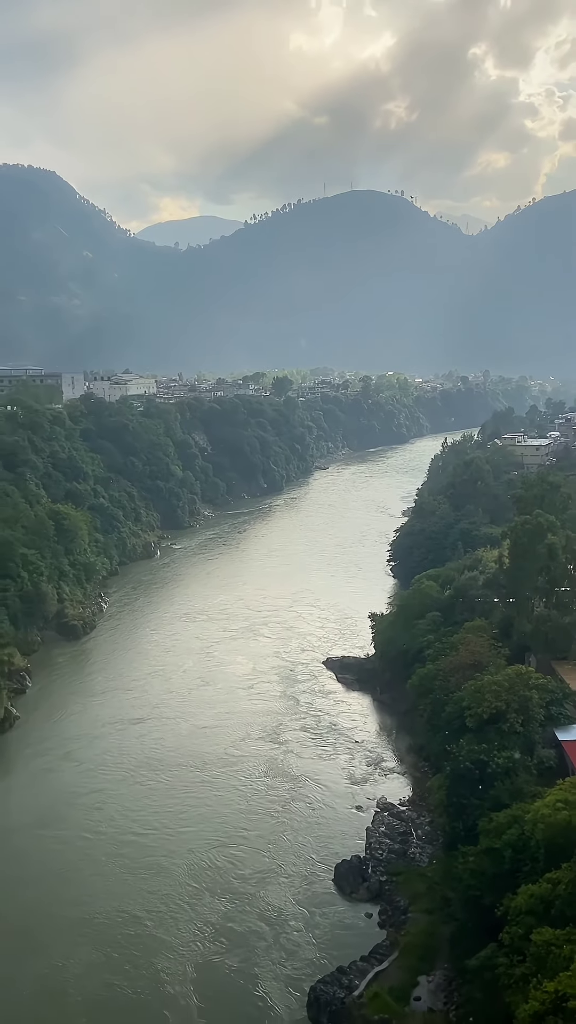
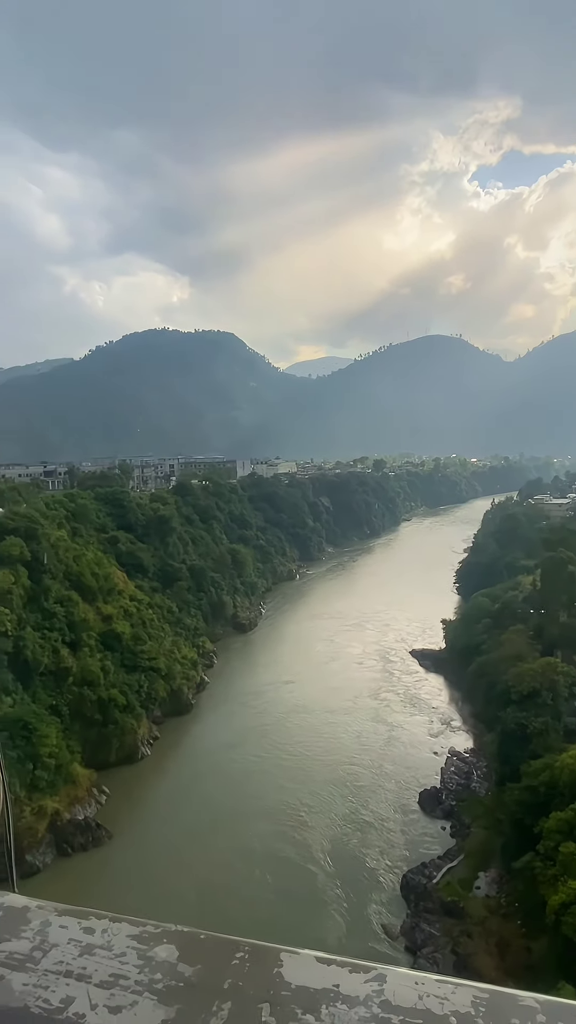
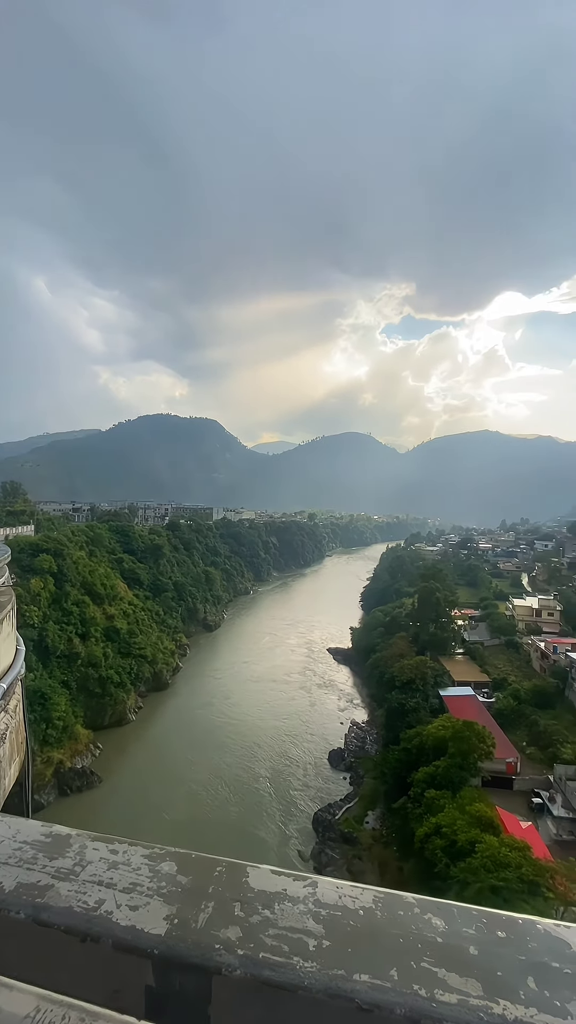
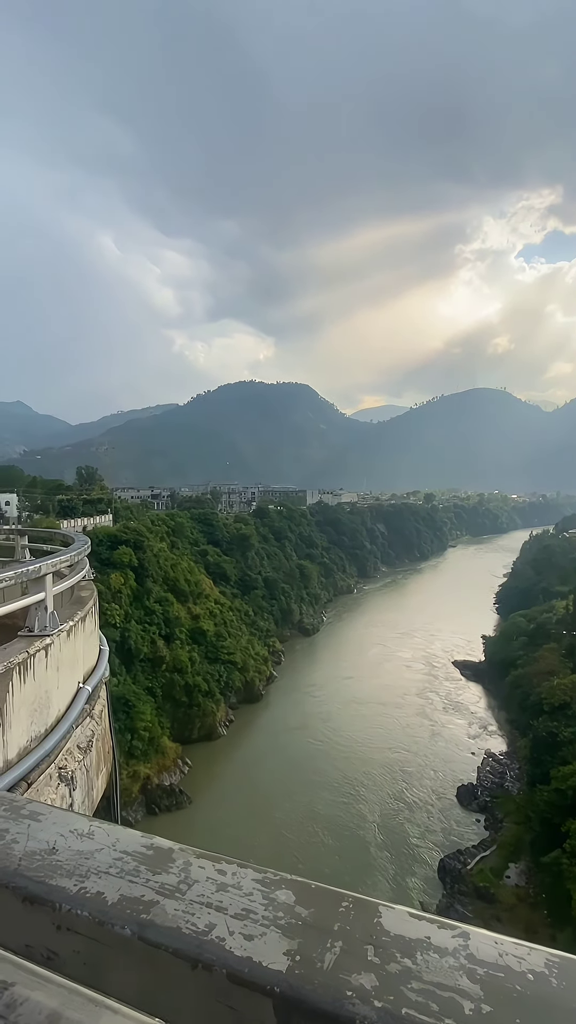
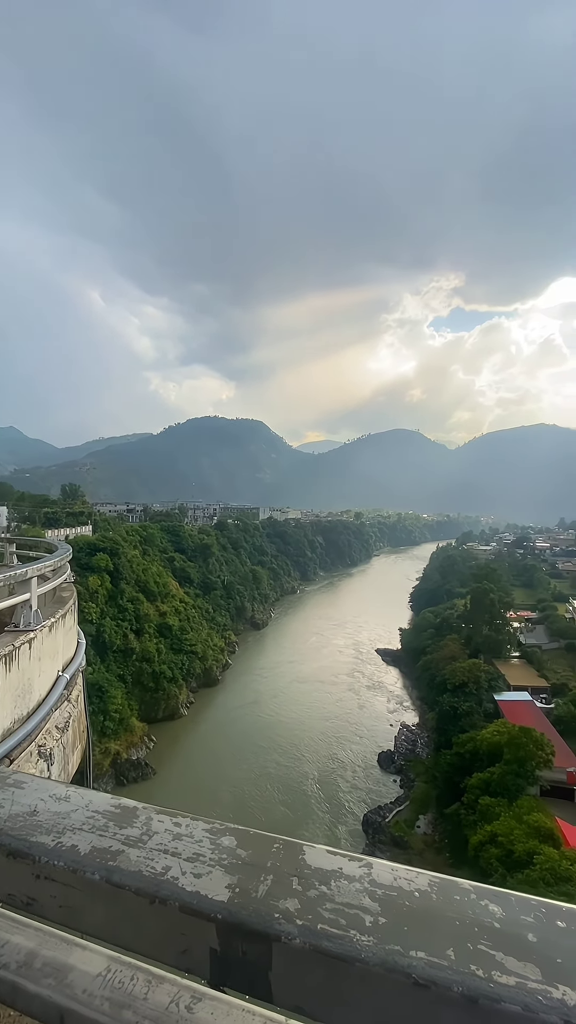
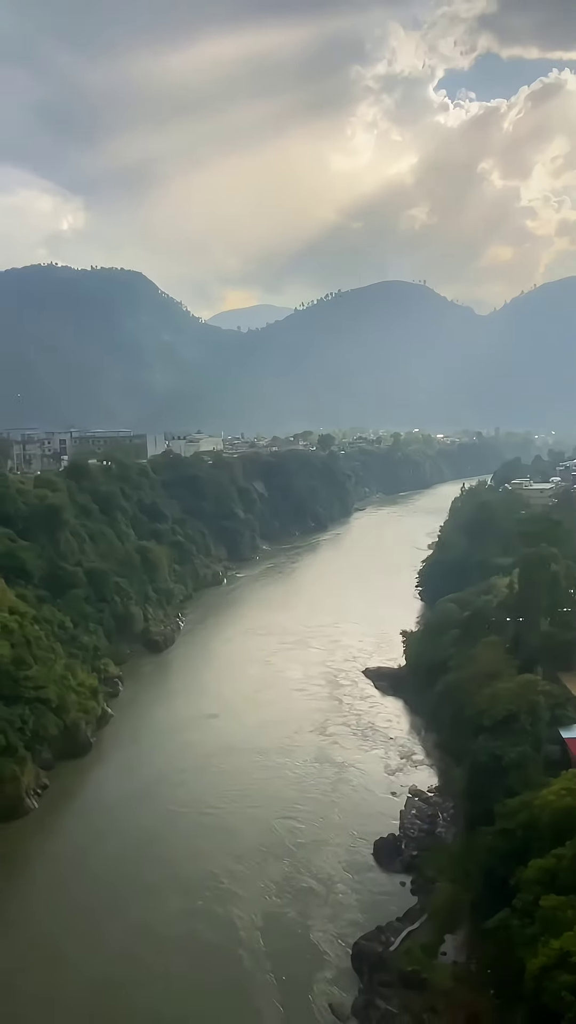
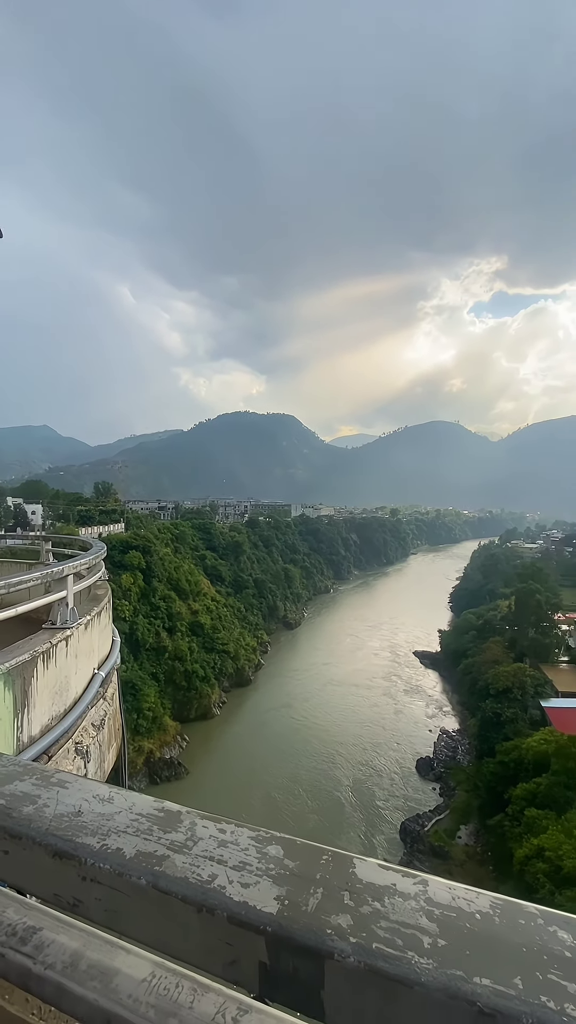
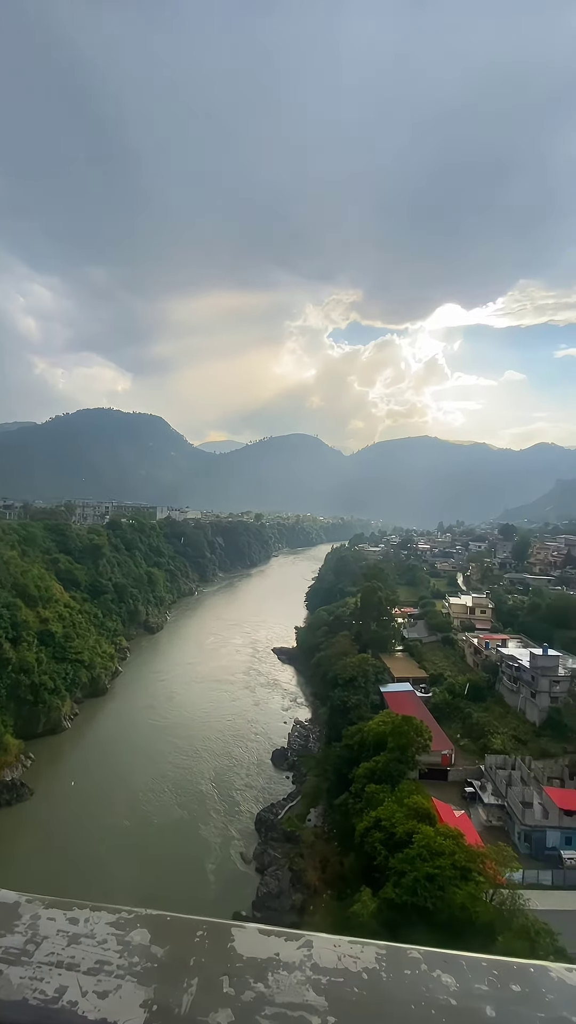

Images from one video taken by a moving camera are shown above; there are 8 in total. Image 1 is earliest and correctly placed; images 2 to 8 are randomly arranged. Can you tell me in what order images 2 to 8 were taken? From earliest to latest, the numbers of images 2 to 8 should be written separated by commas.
6, 2, 4, 7, 5, 3, 8
